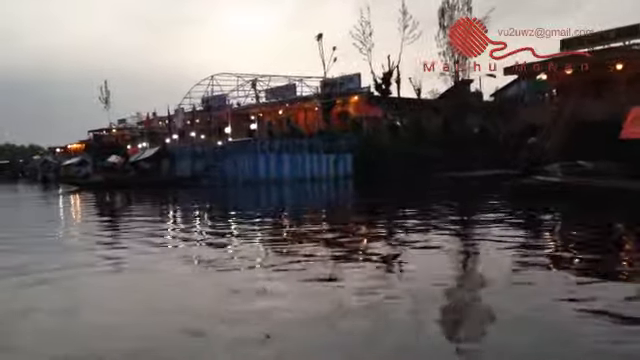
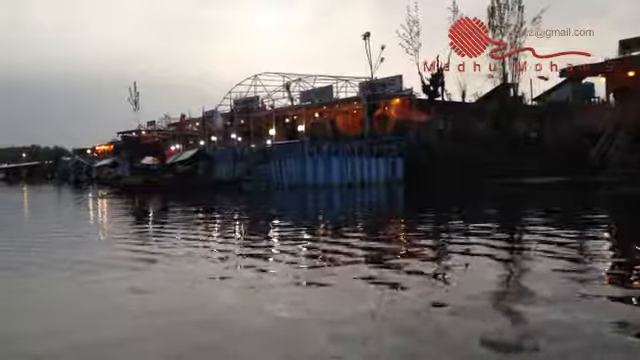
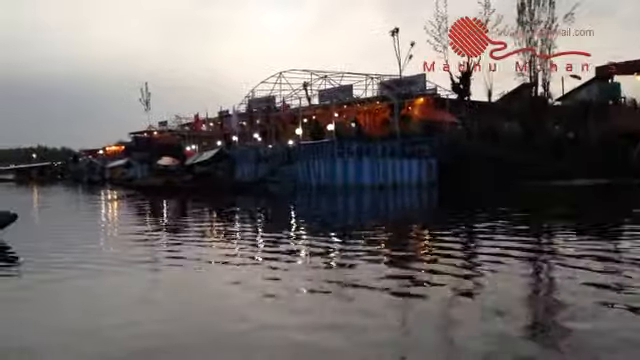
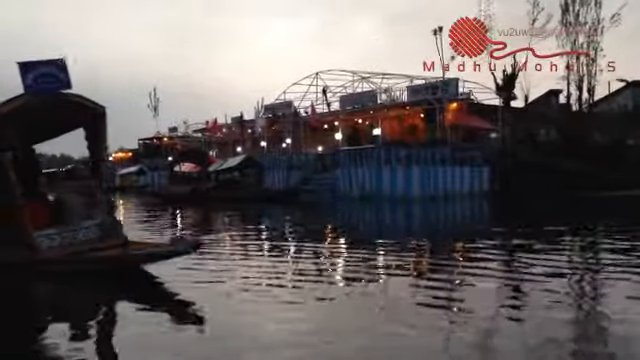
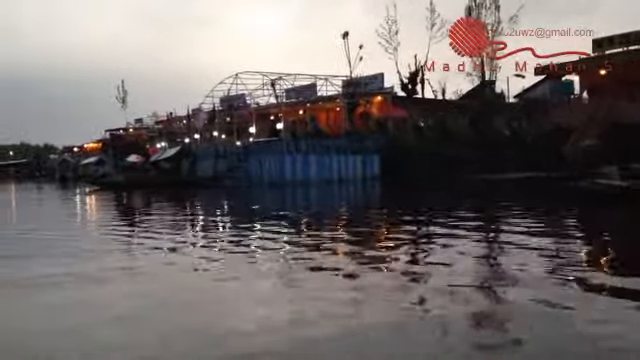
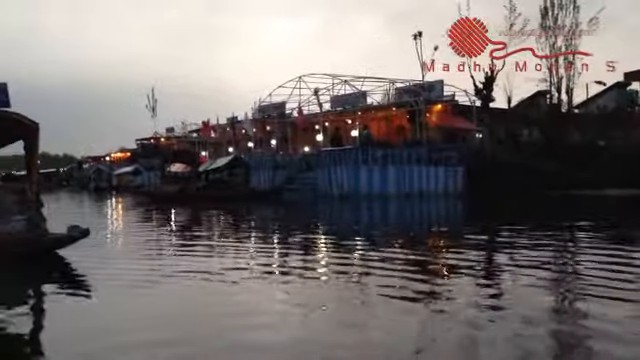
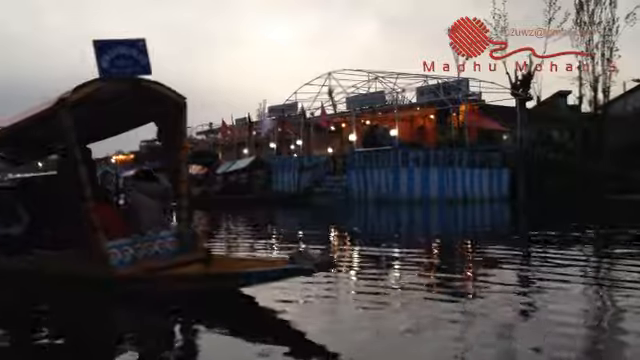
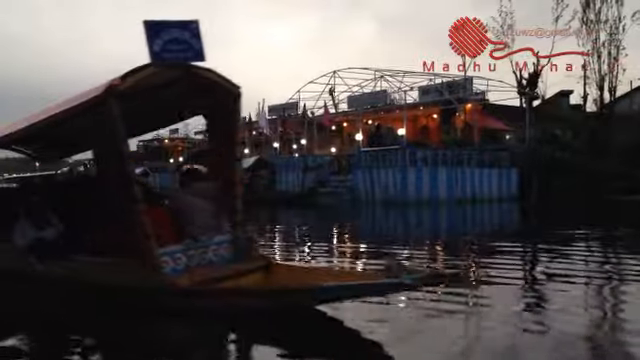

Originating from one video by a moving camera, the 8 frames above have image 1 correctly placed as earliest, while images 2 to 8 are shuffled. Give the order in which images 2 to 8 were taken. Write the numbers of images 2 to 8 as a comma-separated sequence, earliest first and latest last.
5, 2, 3, 6, 4, 7, 8
